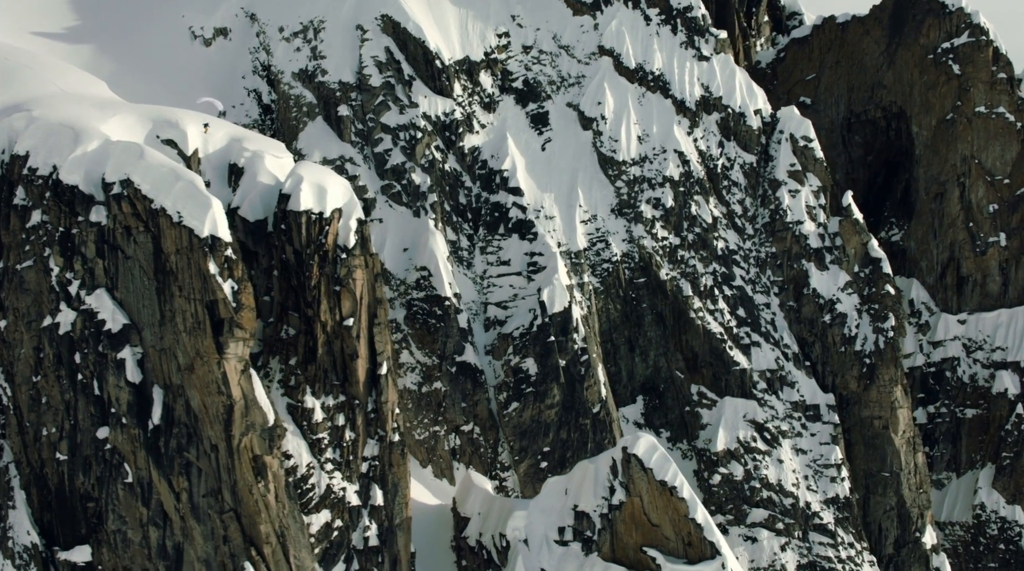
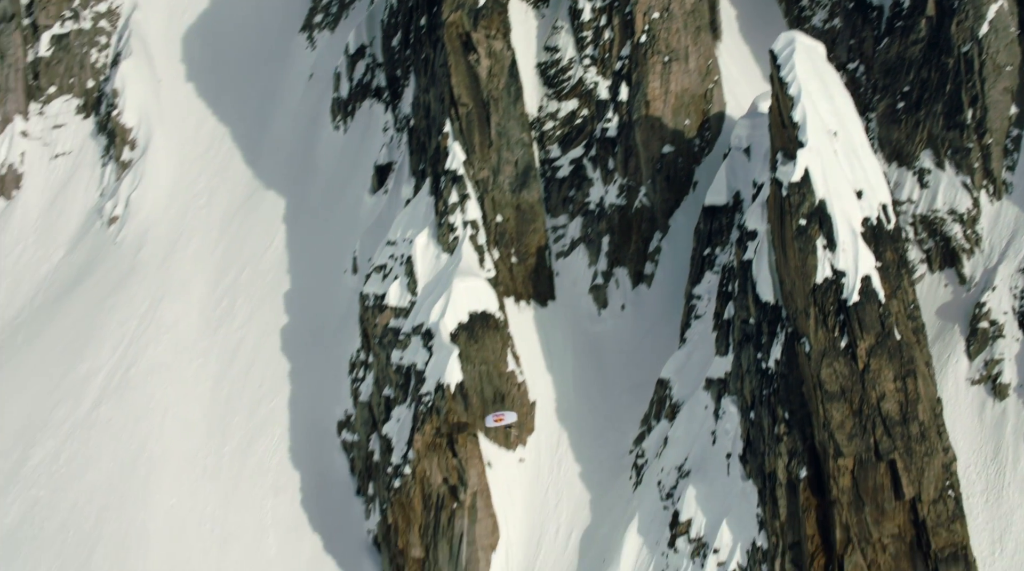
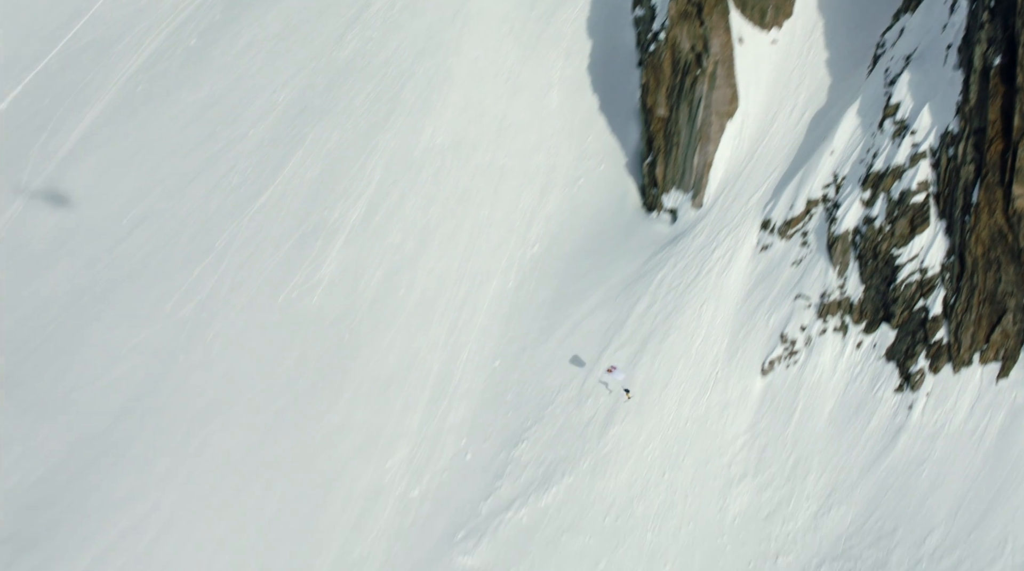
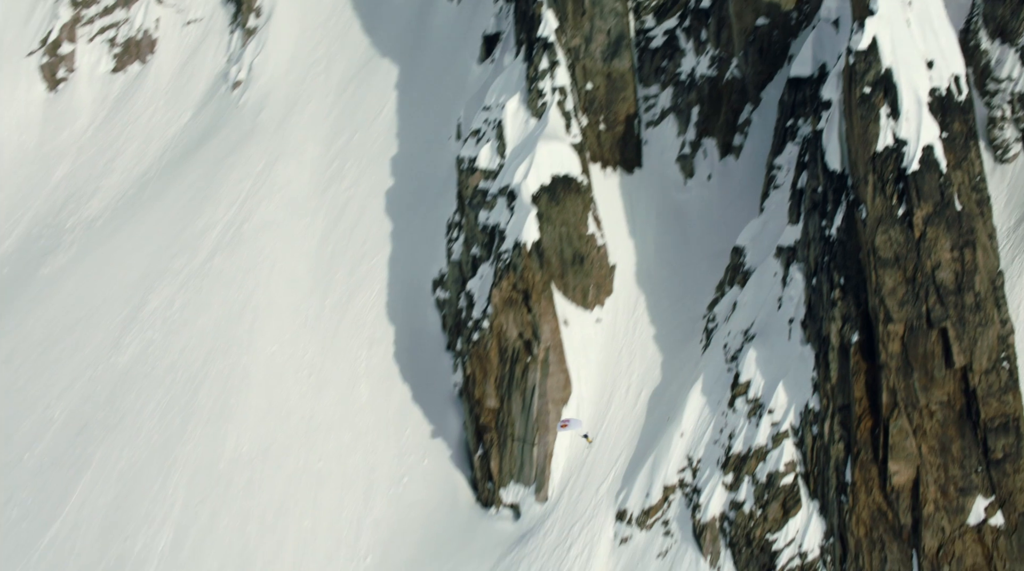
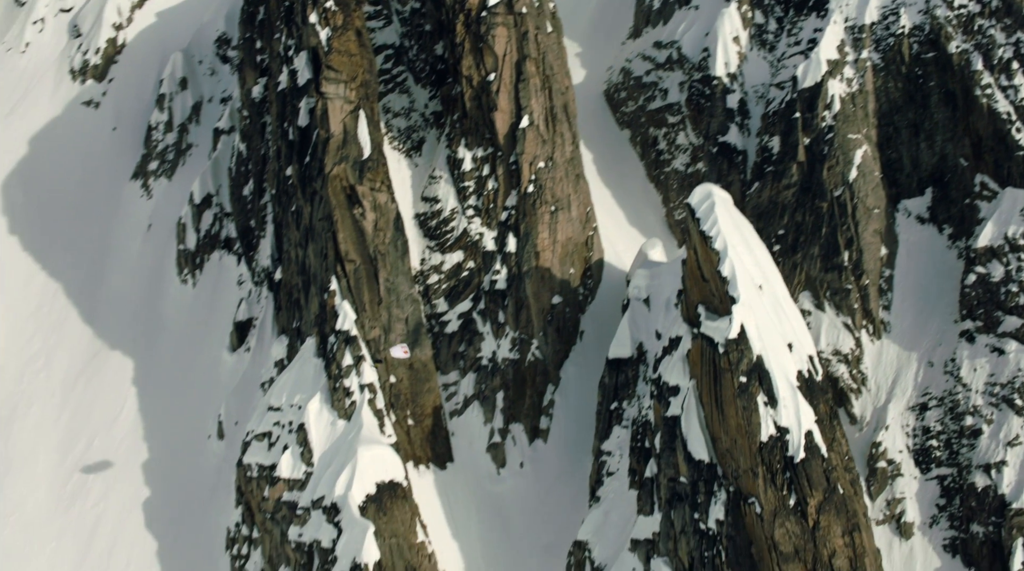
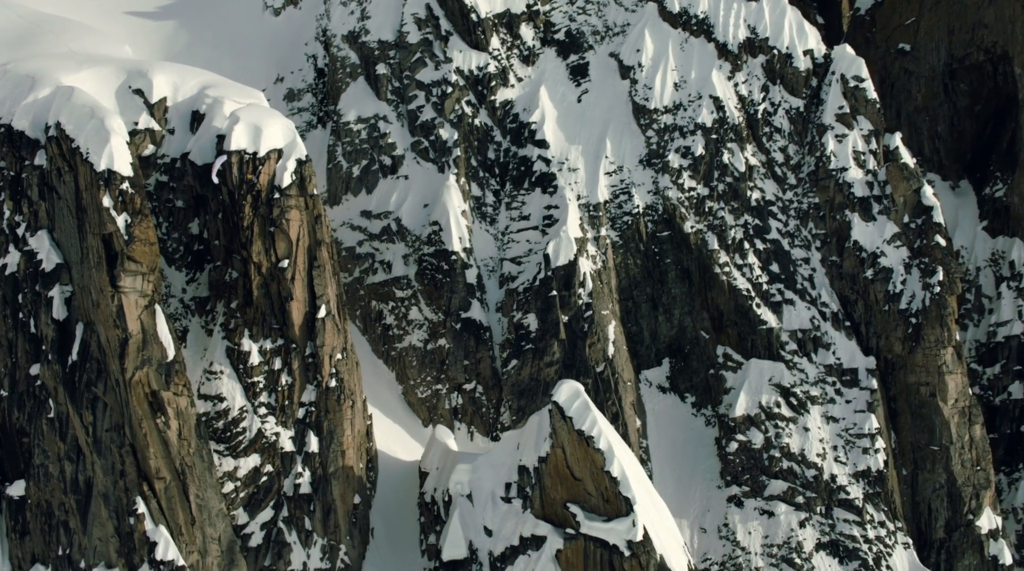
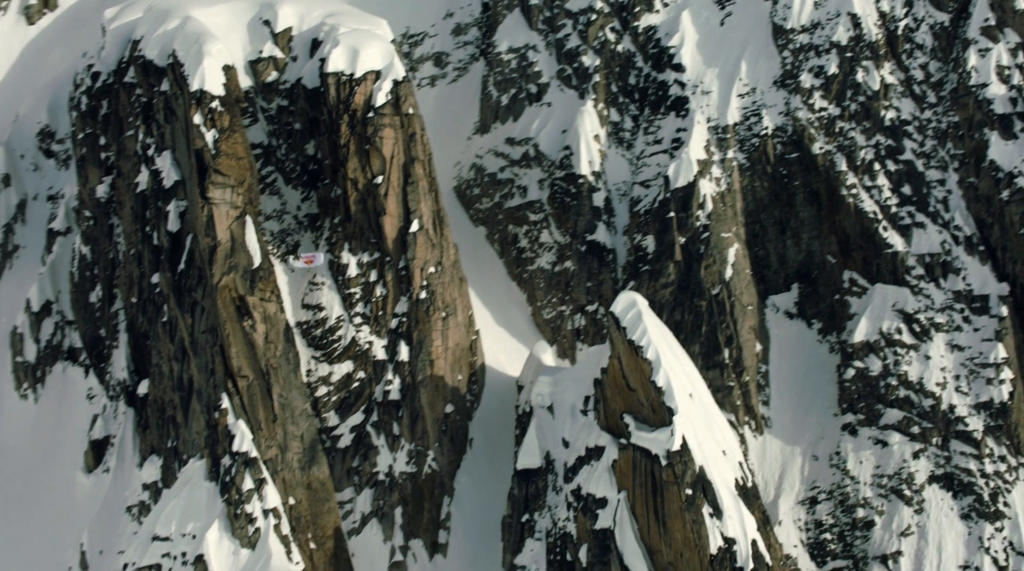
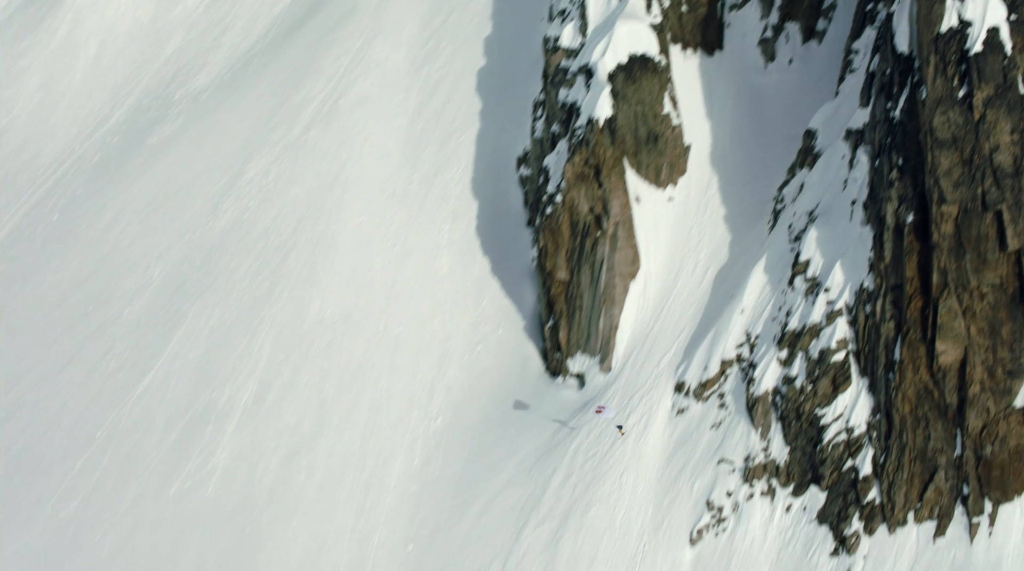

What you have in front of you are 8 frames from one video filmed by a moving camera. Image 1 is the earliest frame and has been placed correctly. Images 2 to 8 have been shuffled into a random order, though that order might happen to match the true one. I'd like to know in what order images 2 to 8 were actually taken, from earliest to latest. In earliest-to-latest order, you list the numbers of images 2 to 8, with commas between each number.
6, 7, 5, 2, 4, 8, 3
